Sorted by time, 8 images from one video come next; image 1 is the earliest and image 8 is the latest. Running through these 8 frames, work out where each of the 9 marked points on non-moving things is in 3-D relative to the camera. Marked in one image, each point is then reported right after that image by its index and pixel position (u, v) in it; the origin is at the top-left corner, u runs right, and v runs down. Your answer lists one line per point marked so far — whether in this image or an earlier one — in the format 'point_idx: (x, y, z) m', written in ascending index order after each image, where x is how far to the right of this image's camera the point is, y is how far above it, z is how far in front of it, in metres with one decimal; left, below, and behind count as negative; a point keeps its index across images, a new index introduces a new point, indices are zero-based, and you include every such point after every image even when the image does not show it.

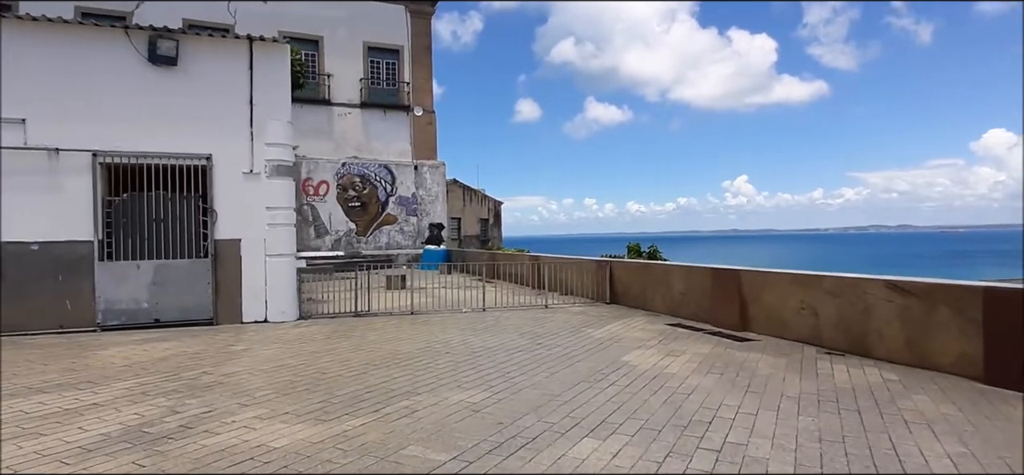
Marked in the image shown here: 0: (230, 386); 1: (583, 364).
0: (-2.2, -1.2, +4.4) m
1: (+0.7, -1.2, +5.2) m
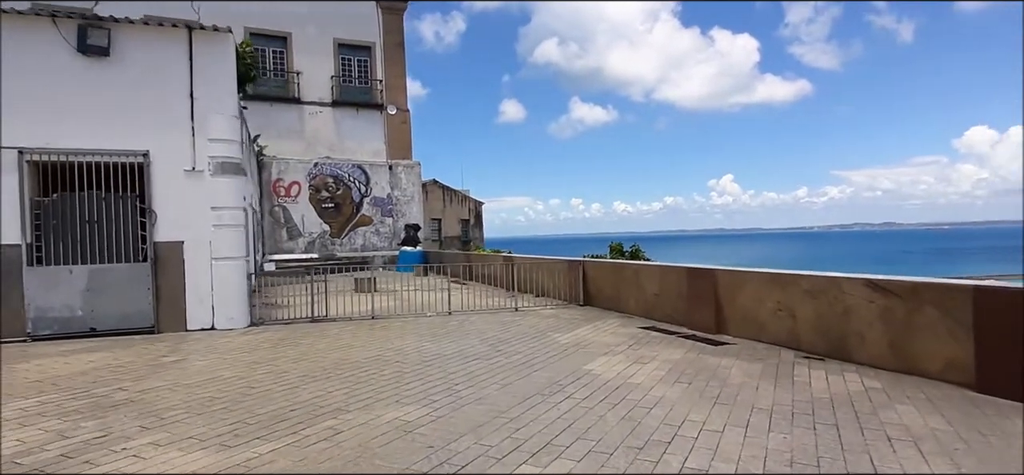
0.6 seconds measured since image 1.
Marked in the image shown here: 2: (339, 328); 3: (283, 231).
0: (-2.6, -1.2, +3.9) m
1: (+0.2, -1.2, +4.8) m
2: (-2.2, -1.2, +7.3) m
3: (-7.7, +0.2, +18.9) m
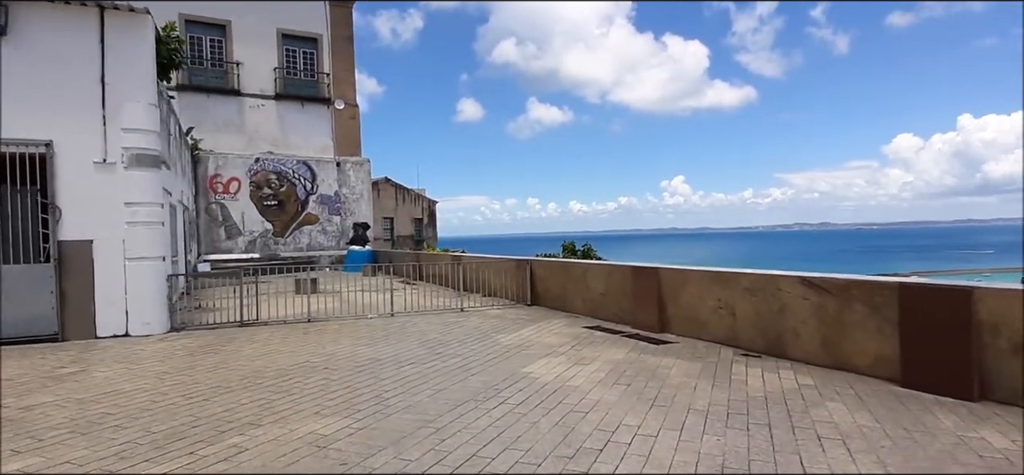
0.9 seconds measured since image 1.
0: (-3.0, -1.1, +3.5) m
1: (-0.3, -1.1, +4.6) m
2: (-2.9, -1.2, +6.9) m
3: (-9.3, +0.2, +18.1) m
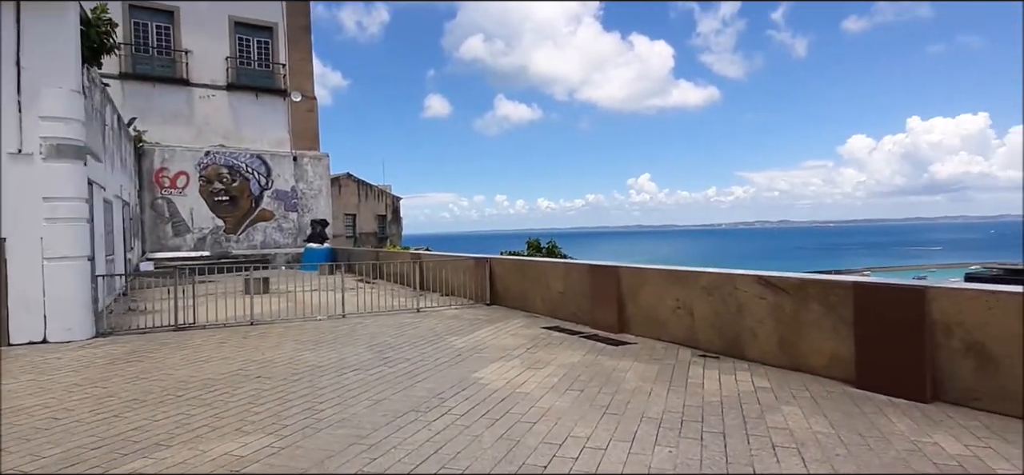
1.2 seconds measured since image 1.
0: (-3.4, -1.1, +3.0) m
1: (-0.7, -1.1, +4.3) m
2: (-3.5, -1.1, +6.4) m
3: (-10.4, +0.3, +17.2) m
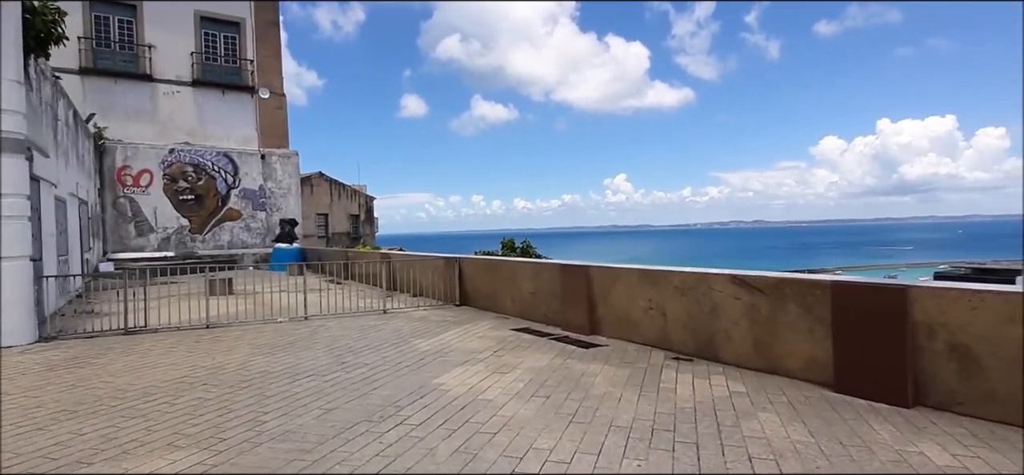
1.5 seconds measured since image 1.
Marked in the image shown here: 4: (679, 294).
0: (-3.6, -1.1, +2.7) m
1: (-1.0, -1.1, +4.0) m
2: (-3.8, -1.1, +6.1) m
3: (-11.2, +0.3, +16.6) m
4: (+1.5, -0.5, +5.2) m
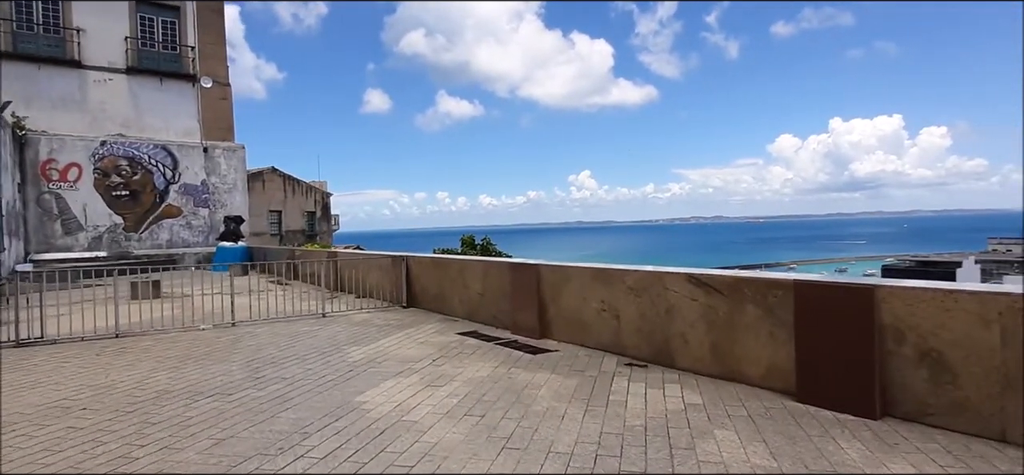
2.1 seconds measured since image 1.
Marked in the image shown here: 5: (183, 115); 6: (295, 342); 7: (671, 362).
0: (-3.9, -1.1, +2.0) m
1: (-1.4, -1.1, +3.5) m
2: (-4.4, -1.1, +5.3) m
3: (-12.4, +0.4, +15.4) m
4: (+1.0, -0.5, +4.8) m
5: (-10.5, +4.0, +18.1) m
6: (-2.3, -1.1, +5.9) m
7: (+1.3, -1.0, +4.5) m
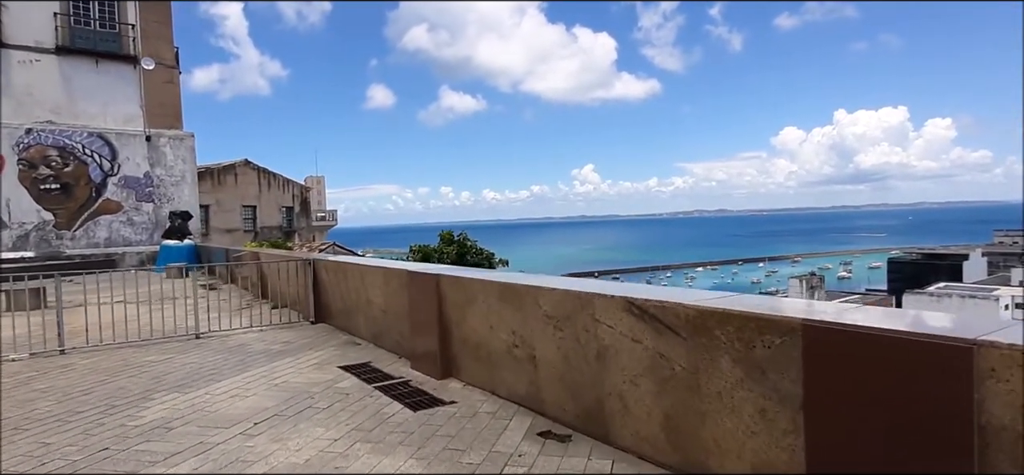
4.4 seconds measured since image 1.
0: (-4.7, -1.2, +0.3) m
1: (-2.2, -1.1, +1.8) m
2: (-5.2, -1.1, +3.7) m
3: (-13.1, +0.4, +13.8) m
4: (+0.2, -0.5, +3.1) m
5: (-11.3, +4.0, +16.4) m
6: (-3.0, -1.1, +4.2) m
7: (+0.5, -1.0, +2.8) m
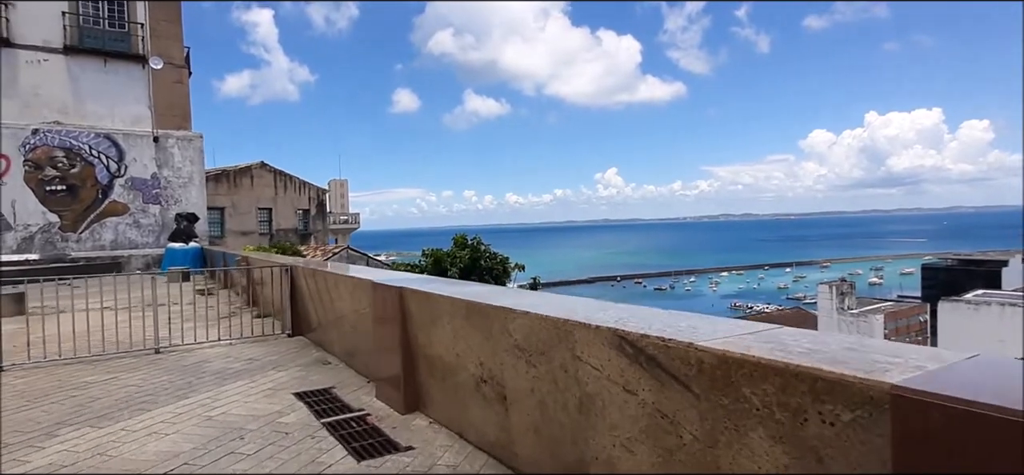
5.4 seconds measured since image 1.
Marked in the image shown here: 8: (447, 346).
0: (-5.0, -1.2, -0.2) m
1: (-2.4, -1.1, +1.2) m
2: (-5.3, -1.1, +3.2) m
3: (-12.8, +0.3, +13.6) m
4: (+0.1, -0.5, +2.4) m
5: (-10.9, +4.0, +16.2) m
6: (-3.2, -1.1, +3.6) m
7: (+0.3, -1.0, +2.1) m
8: (-0.3, -0.6, +3.0) m
